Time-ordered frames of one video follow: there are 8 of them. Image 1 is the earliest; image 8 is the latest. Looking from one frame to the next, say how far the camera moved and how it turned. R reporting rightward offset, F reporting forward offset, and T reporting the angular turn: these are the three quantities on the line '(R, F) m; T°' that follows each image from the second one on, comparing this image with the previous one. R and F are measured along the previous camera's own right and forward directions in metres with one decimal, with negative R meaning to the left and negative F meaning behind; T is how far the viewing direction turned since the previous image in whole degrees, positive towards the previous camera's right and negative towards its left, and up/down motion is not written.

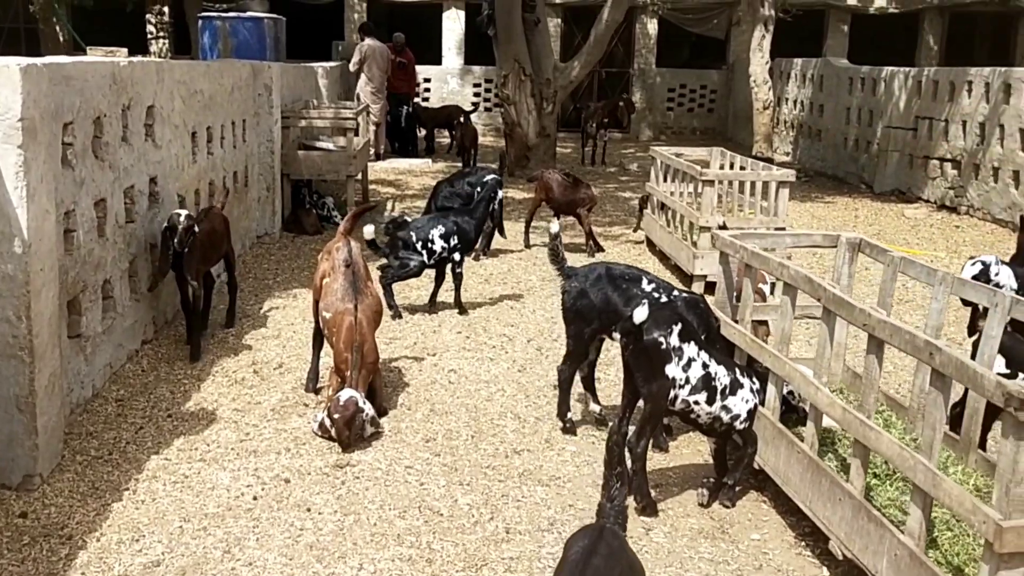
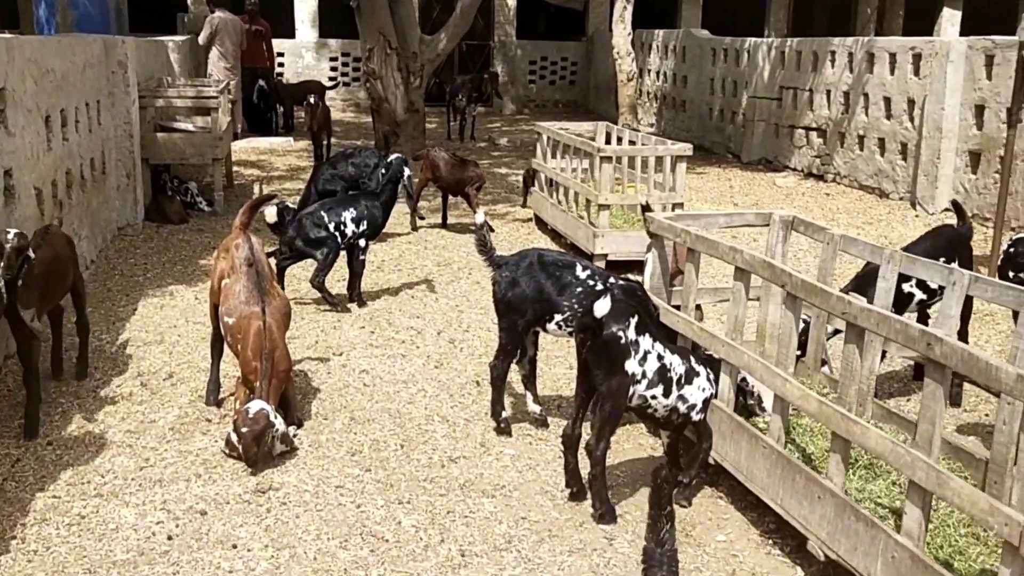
(-0.4, +0.4) m; +8°
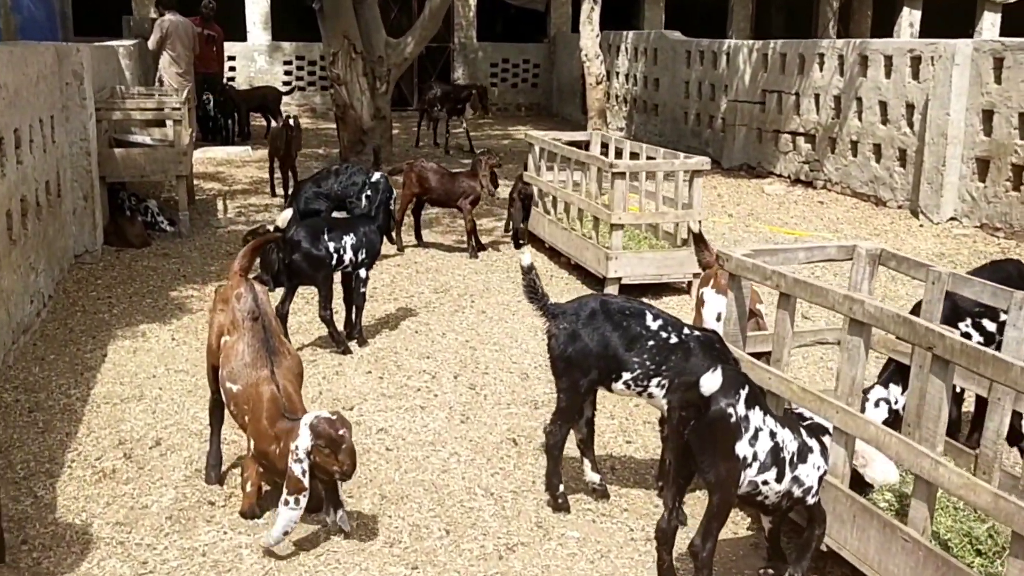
(-0.5, +0.7) m; +3°
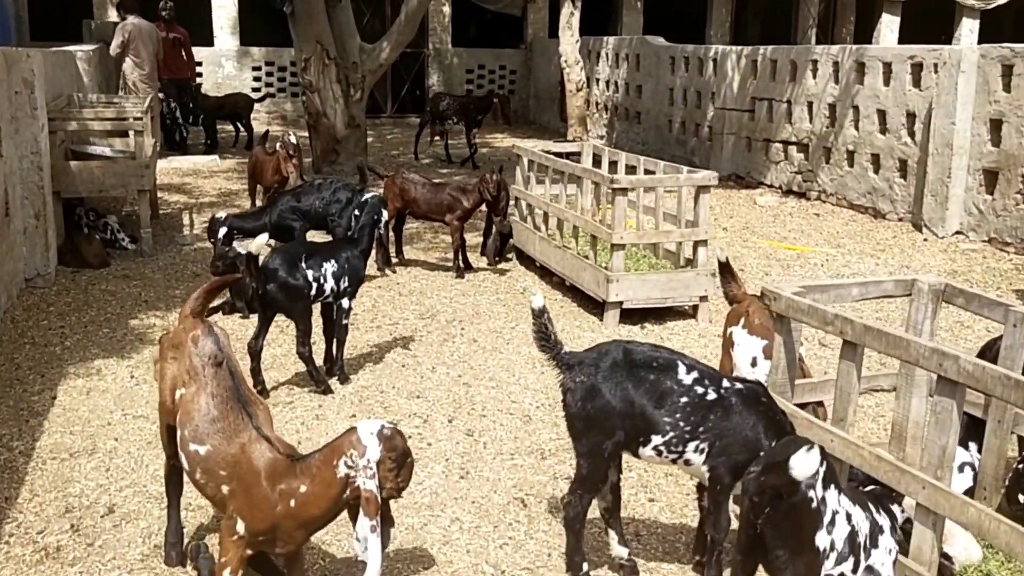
(-0.2, +0.6) m; +2°
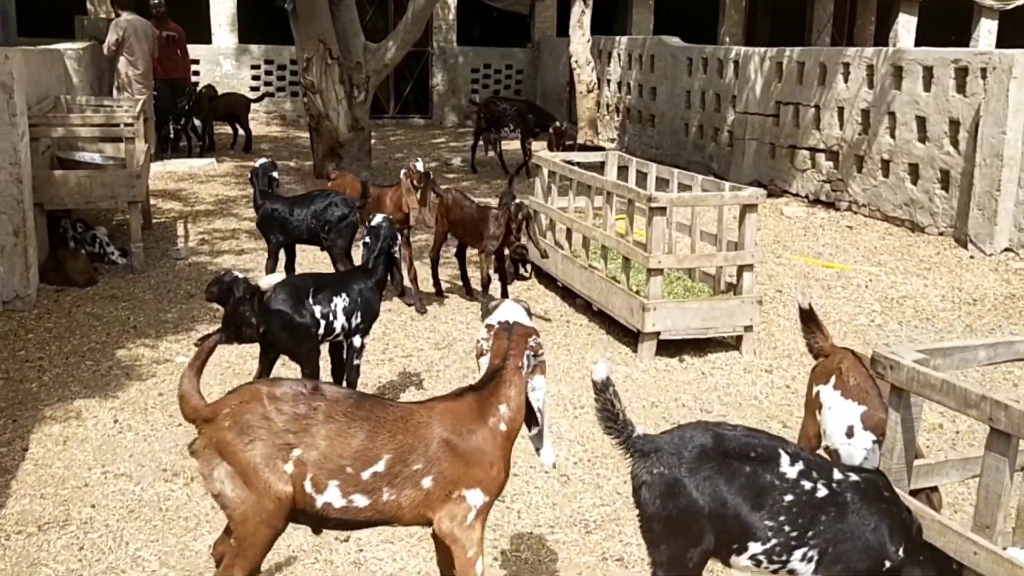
(-0.2, +0.7) m; 0°
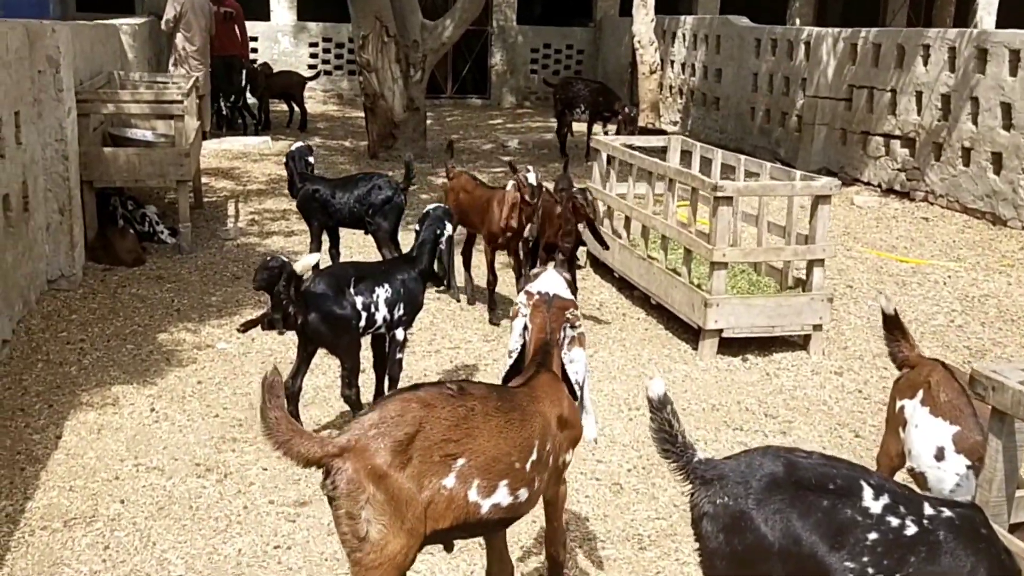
(0.0, +0.3) m; -3°
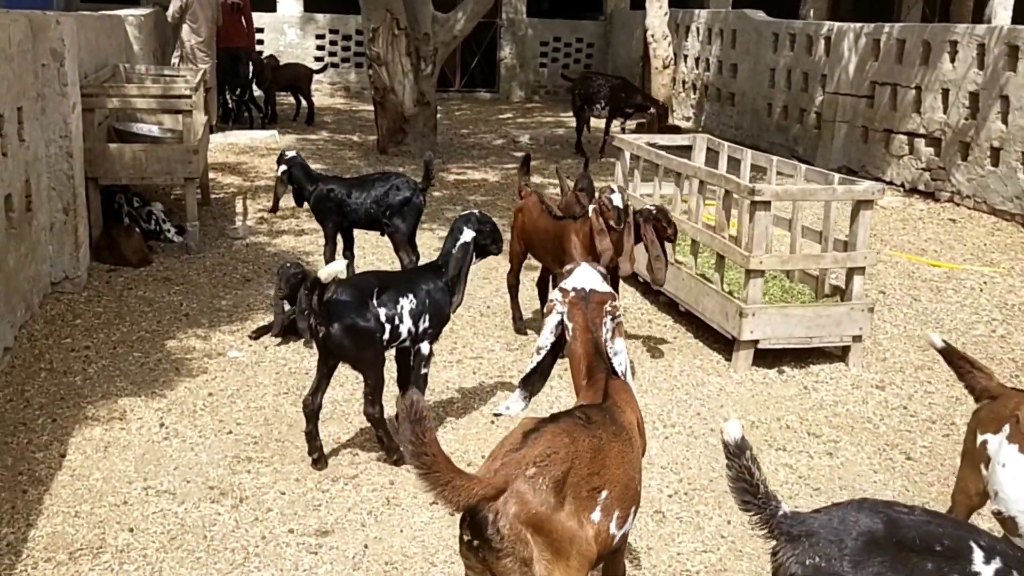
(-0.2, +0.3) m; 0°
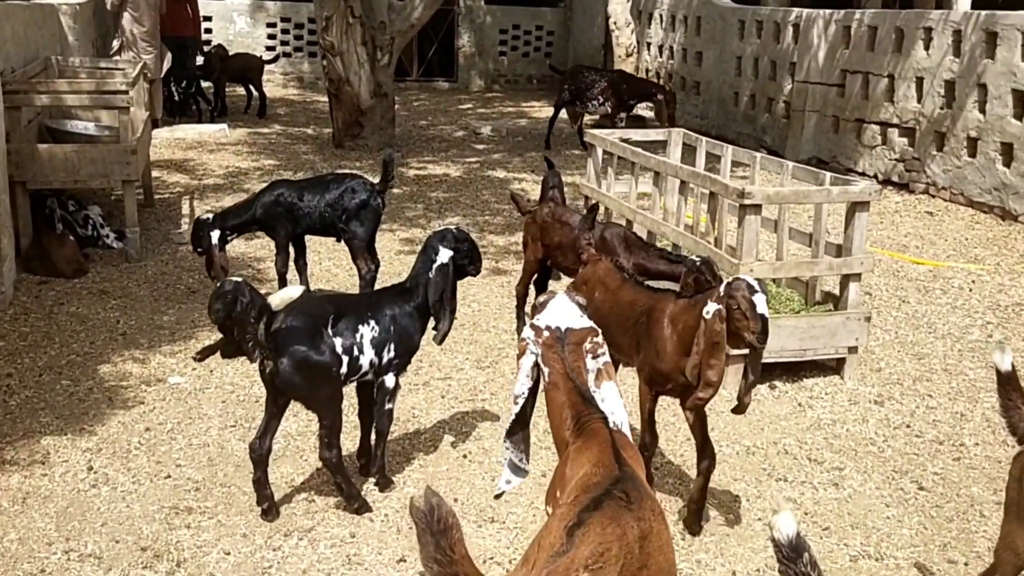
(-0.1, +0.5) m; +2°
